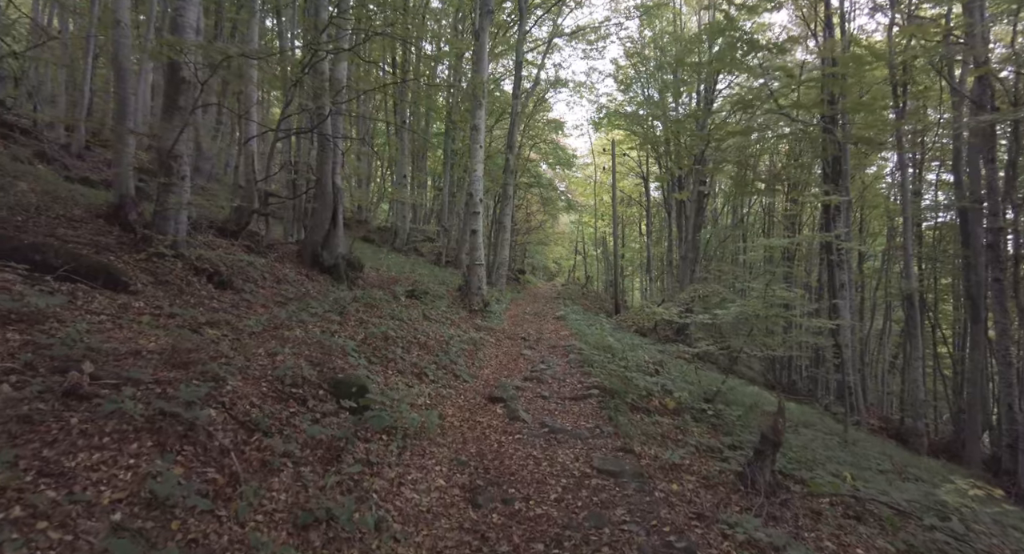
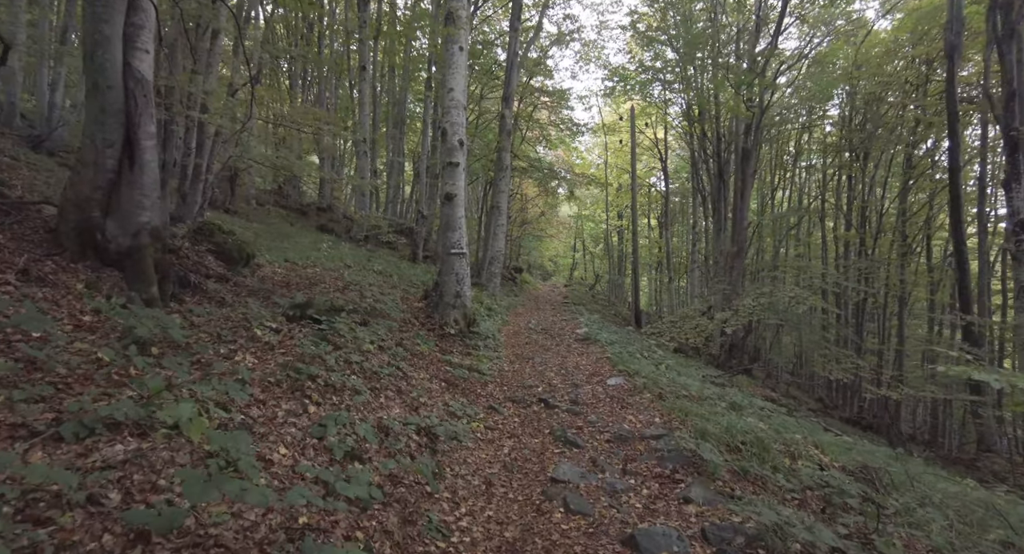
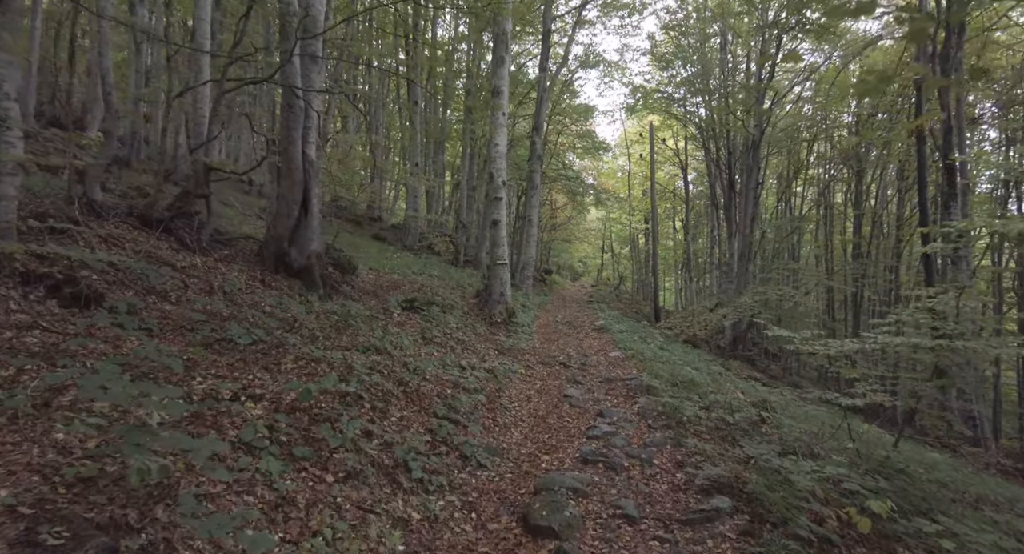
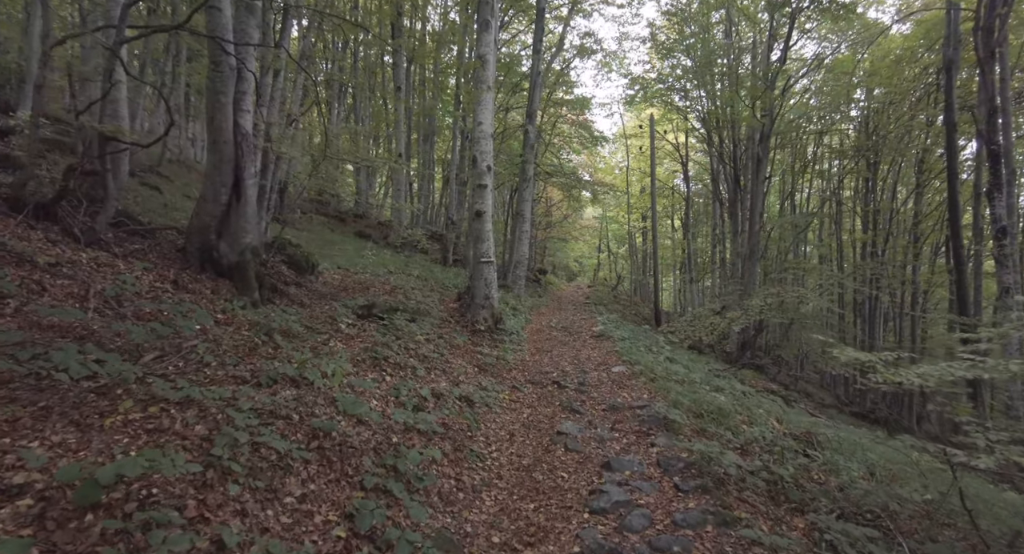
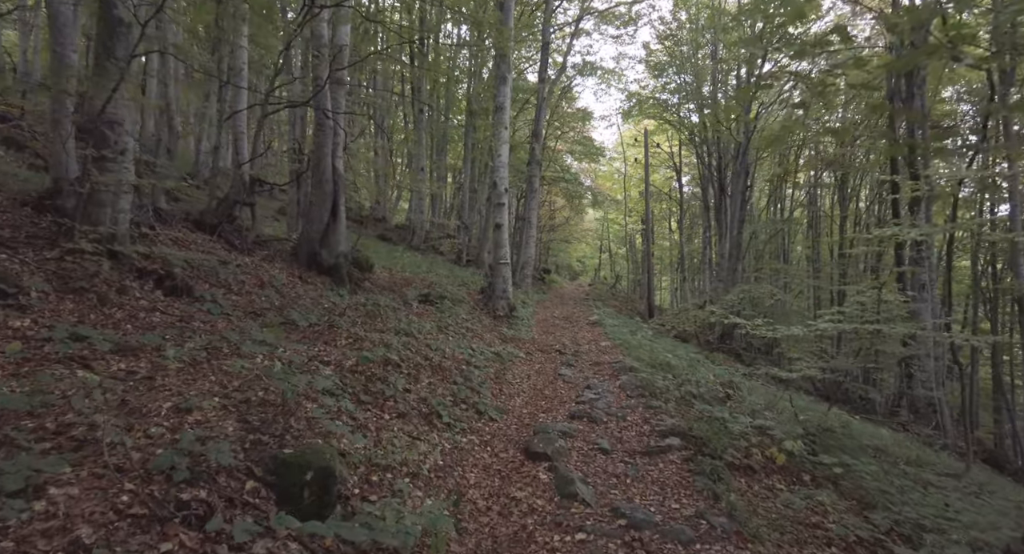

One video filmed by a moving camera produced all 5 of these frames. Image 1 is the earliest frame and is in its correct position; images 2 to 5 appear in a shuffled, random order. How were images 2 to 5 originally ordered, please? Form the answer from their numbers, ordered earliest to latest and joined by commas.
5, 3, 4, 2
